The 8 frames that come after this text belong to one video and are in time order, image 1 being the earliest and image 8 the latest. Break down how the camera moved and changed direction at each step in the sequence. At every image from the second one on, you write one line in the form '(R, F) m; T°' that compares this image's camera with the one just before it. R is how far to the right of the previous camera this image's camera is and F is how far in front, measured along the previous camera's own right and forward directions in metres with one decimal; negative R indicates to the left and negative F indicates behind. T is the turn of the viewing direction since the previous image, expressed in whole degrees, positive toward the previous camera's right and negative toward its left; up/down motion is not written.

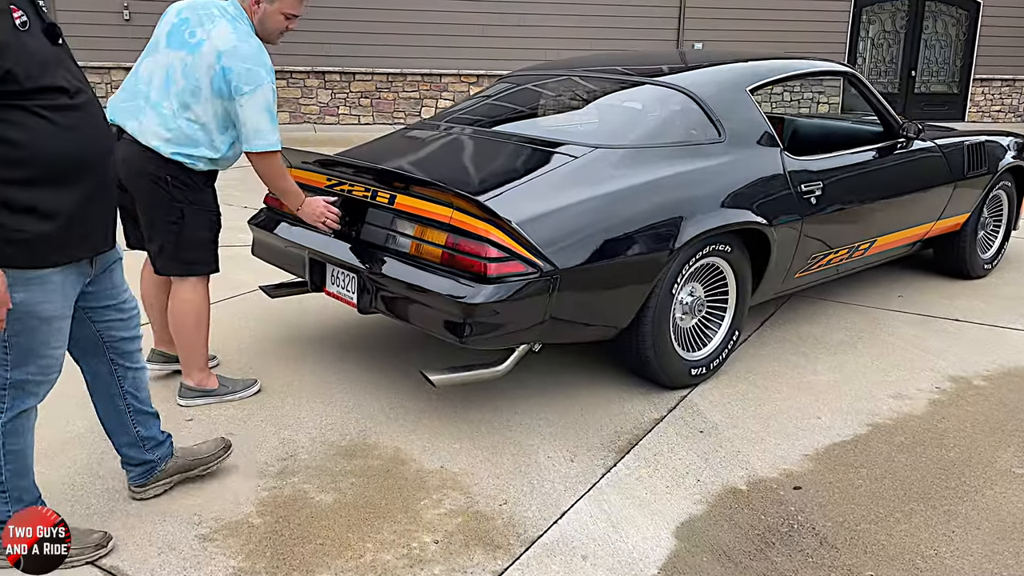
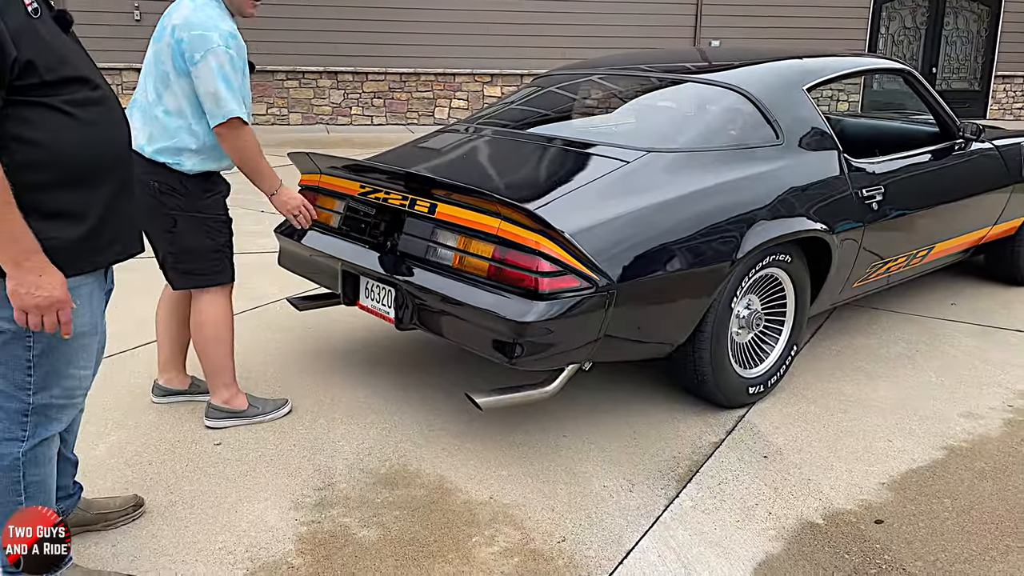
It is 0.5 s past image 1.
(-0.2, +0.2) m; 0°
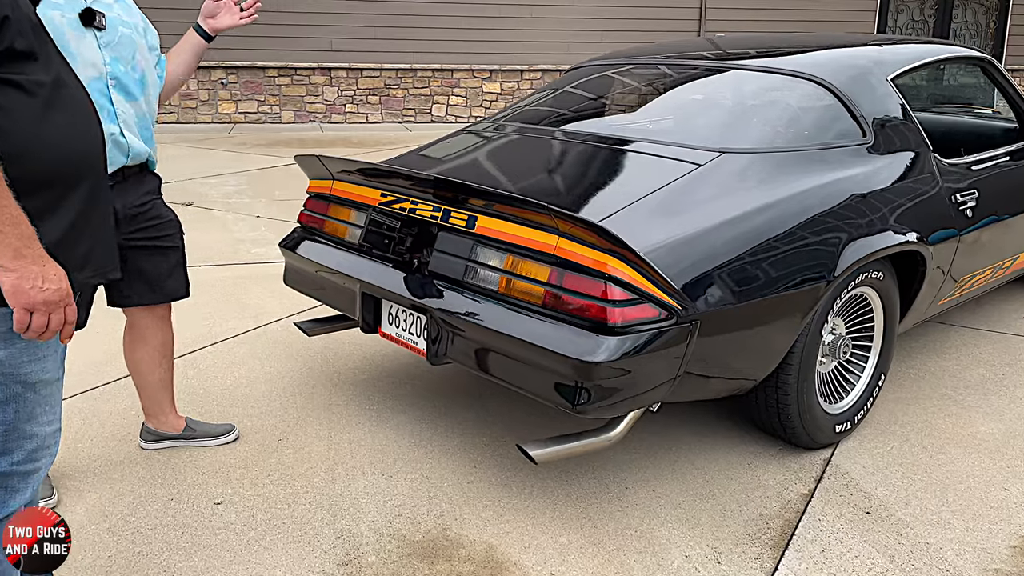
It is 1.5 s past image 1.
(-0.2, +0.5) m; +1°
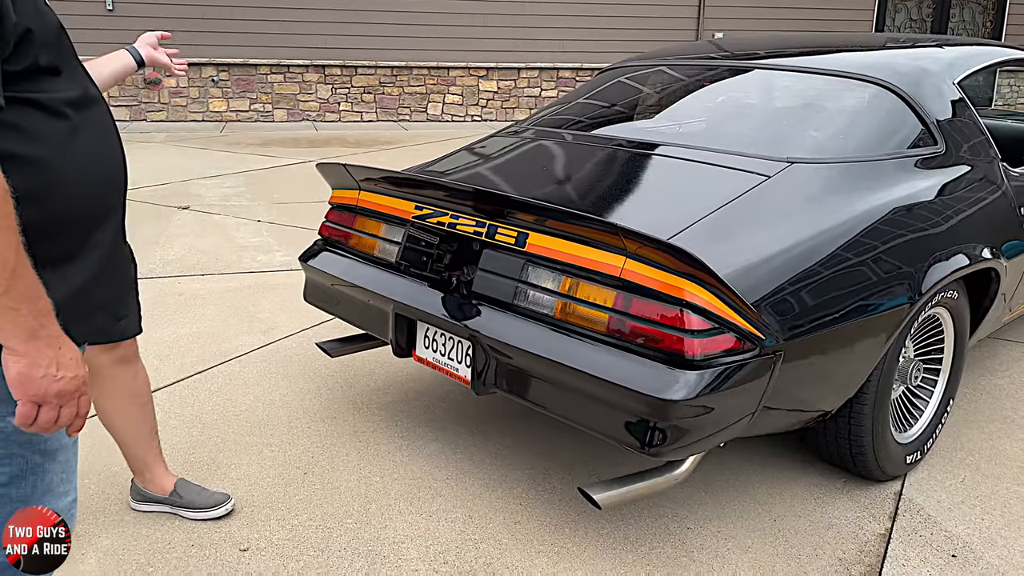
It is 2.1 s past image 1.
(-0.2, +0.2) m; +1°
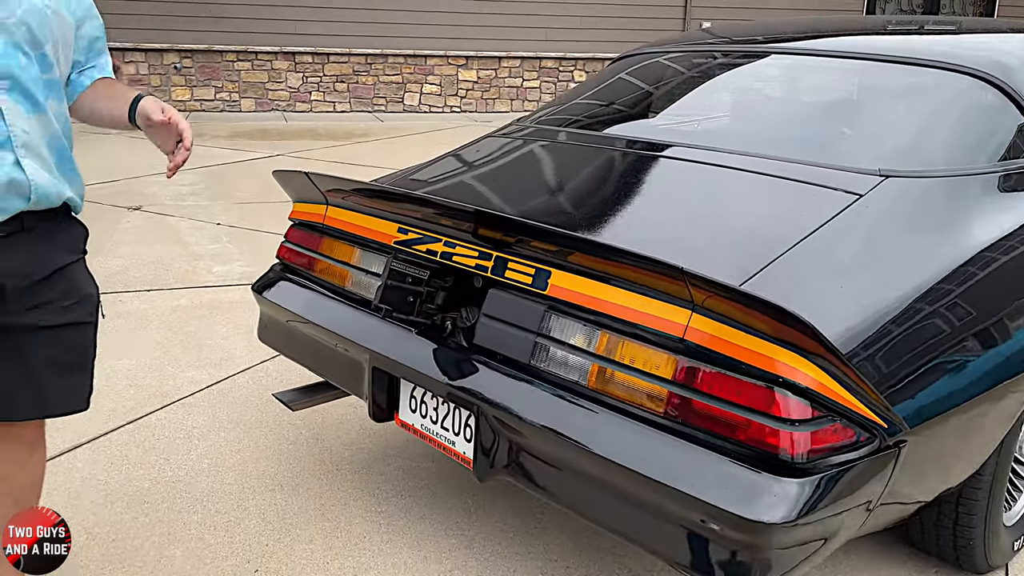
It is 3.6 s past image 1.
(-0.1, +0.6) m; +2°
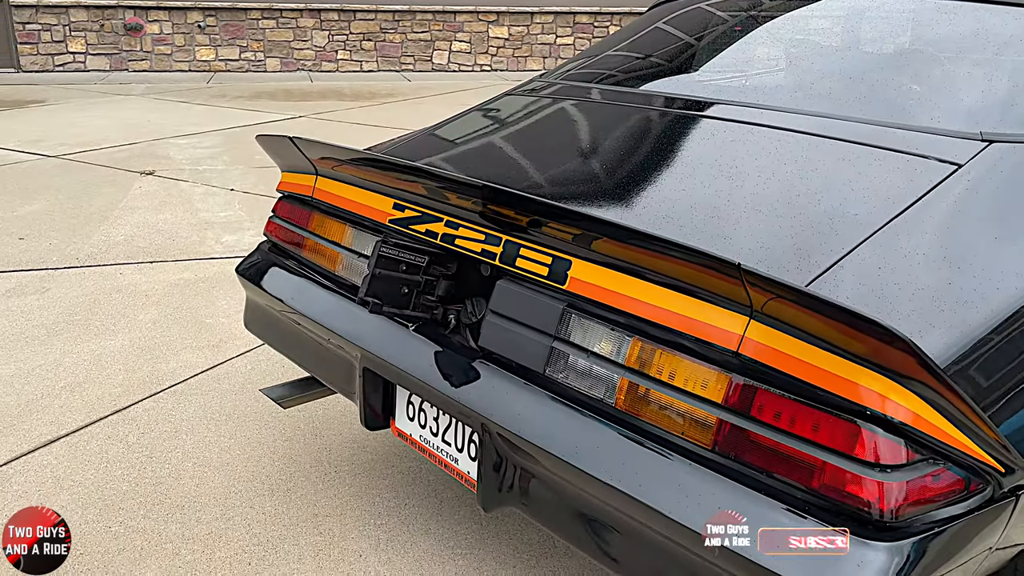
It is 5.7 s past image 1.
(0.0, +0.3) m; -2°
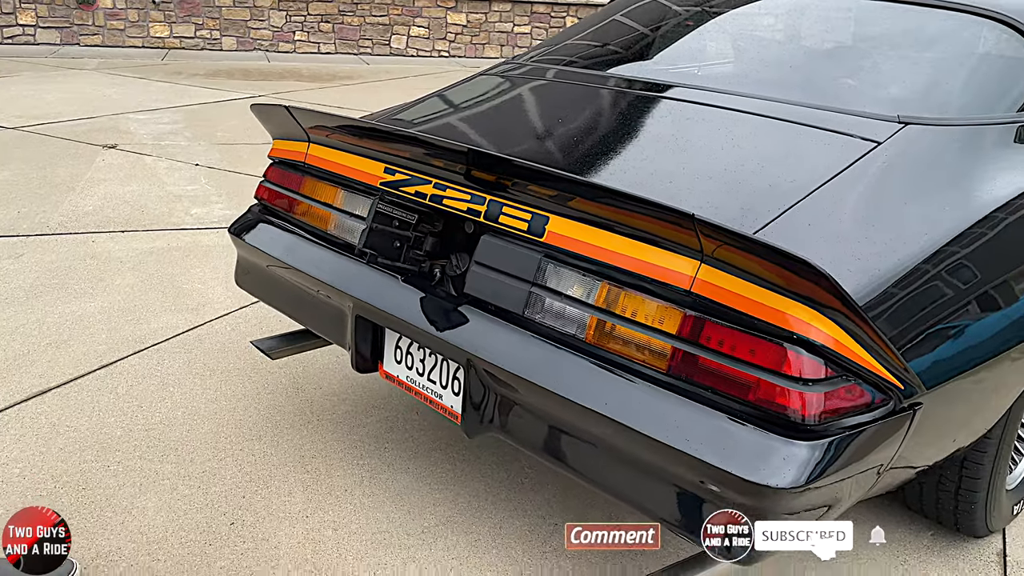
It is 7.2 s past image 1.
(-0.1, -0.2) m; +3°
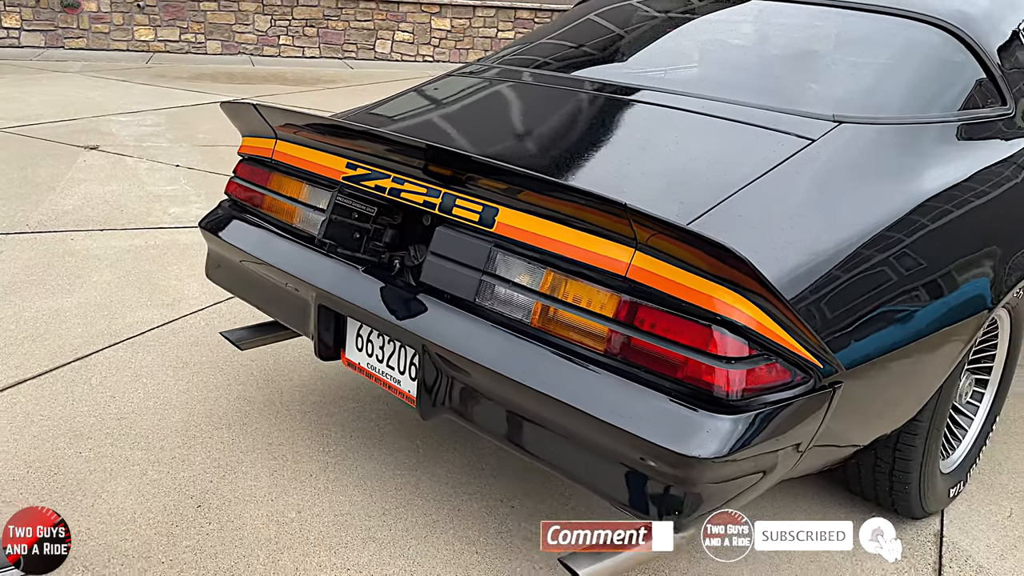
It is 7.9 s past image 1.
(+0.1, -0.1) m; +1°
